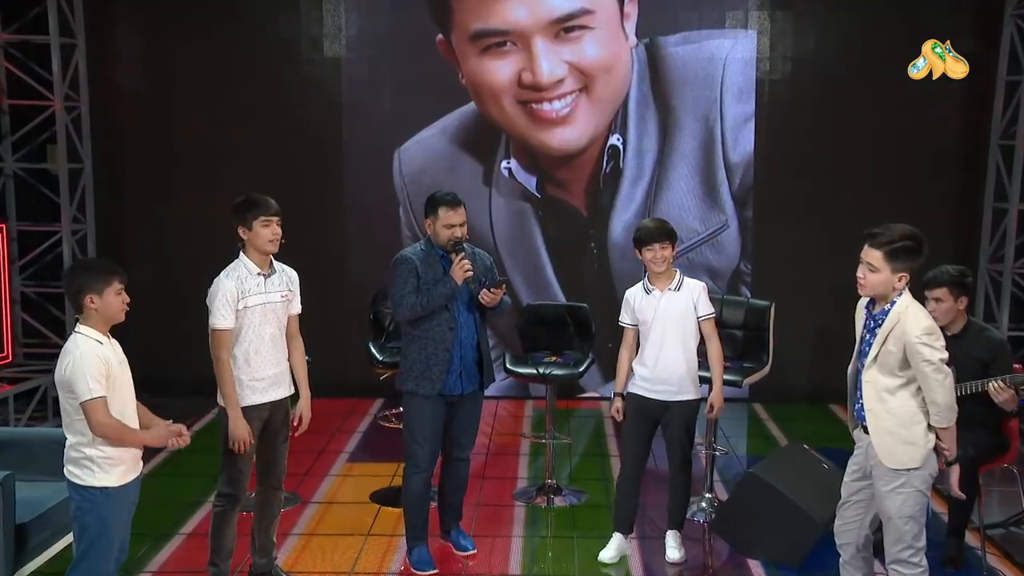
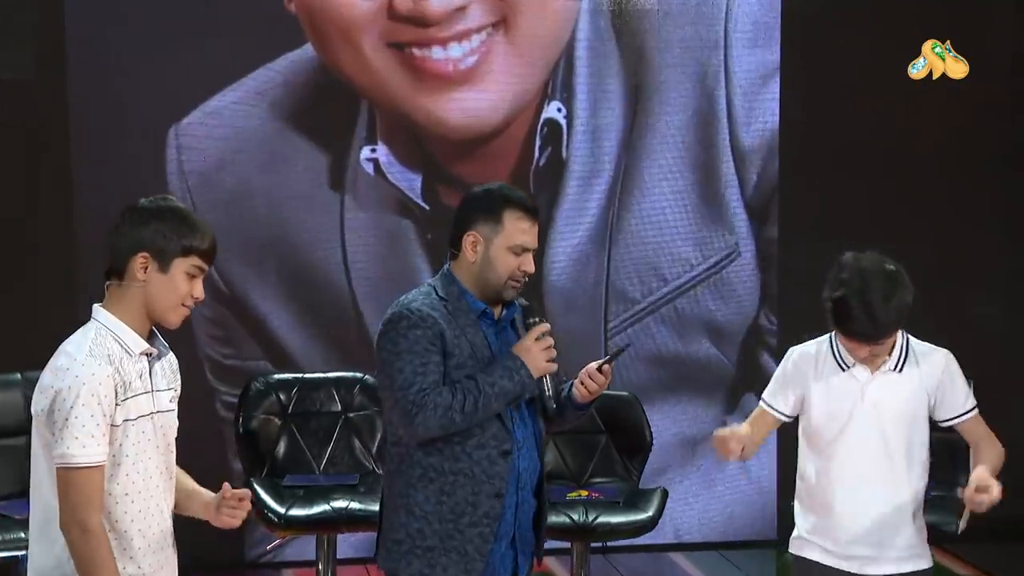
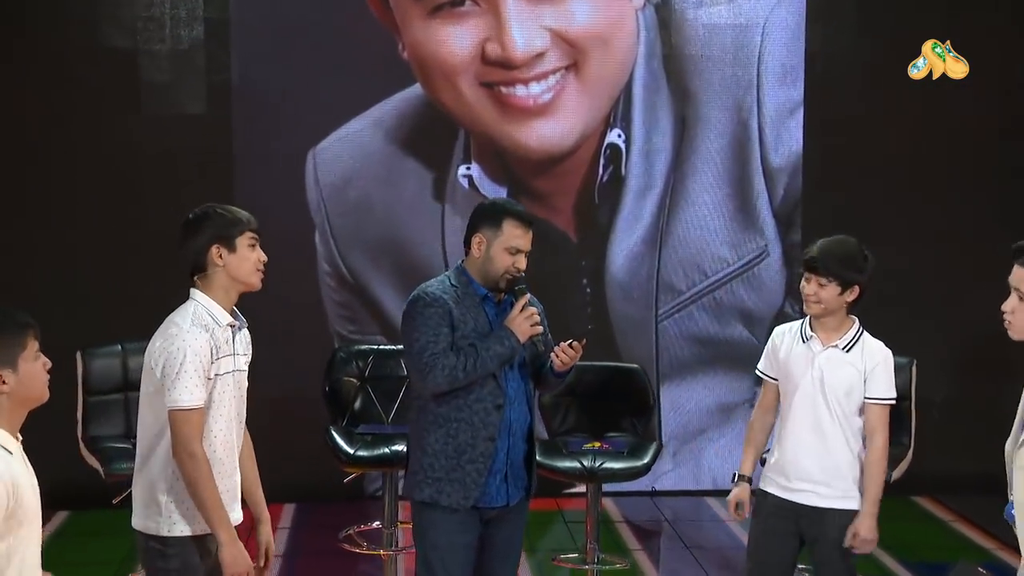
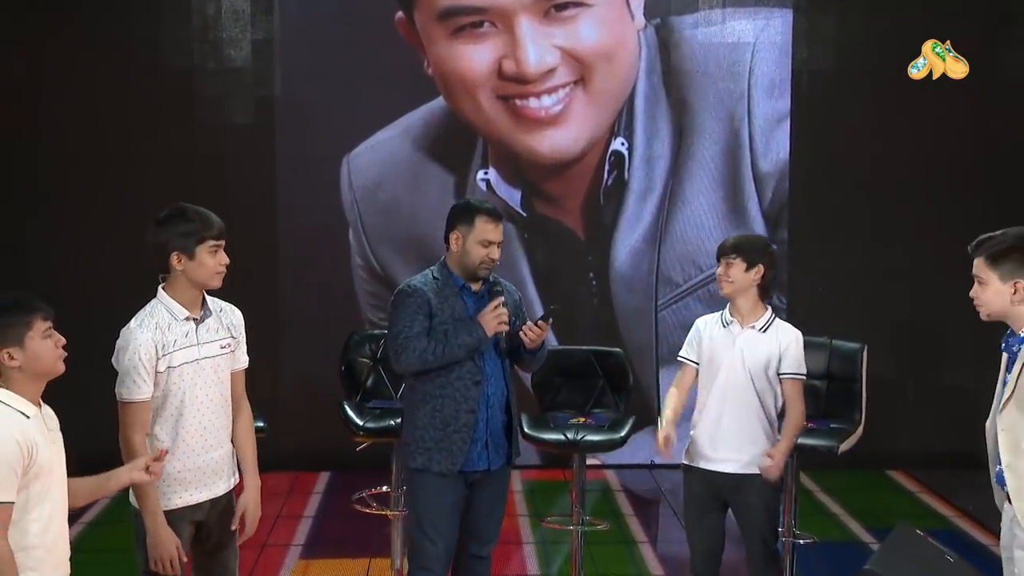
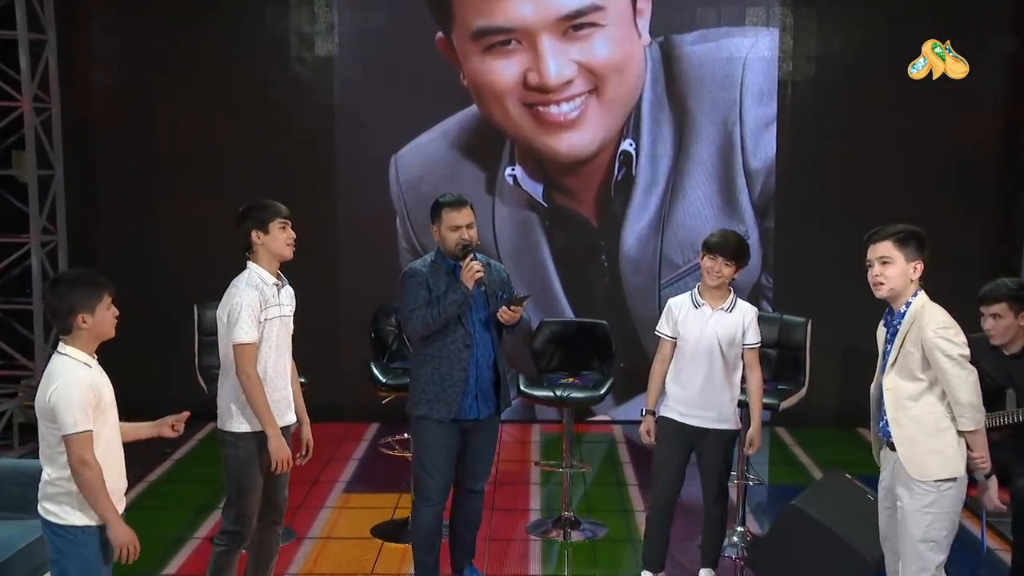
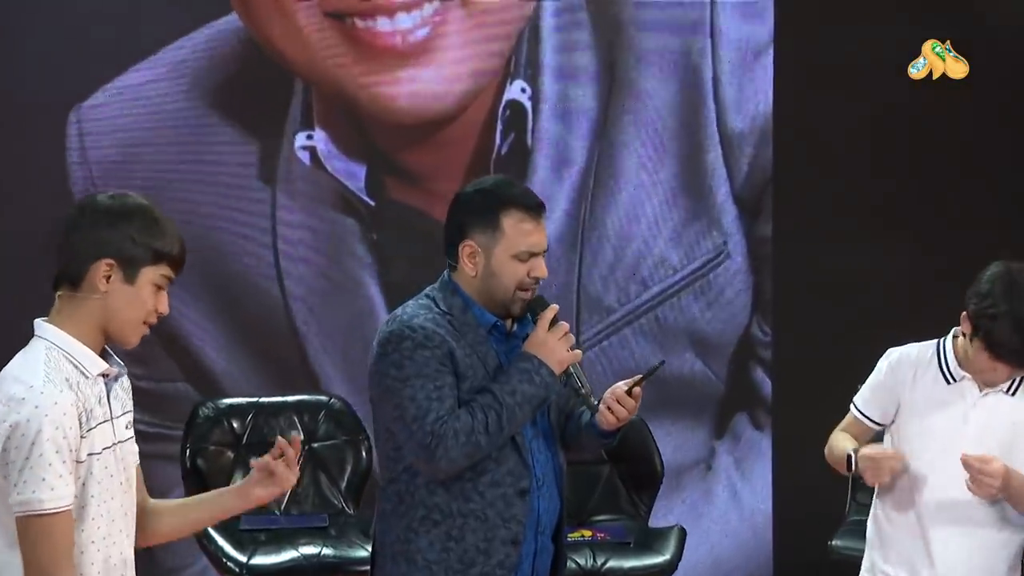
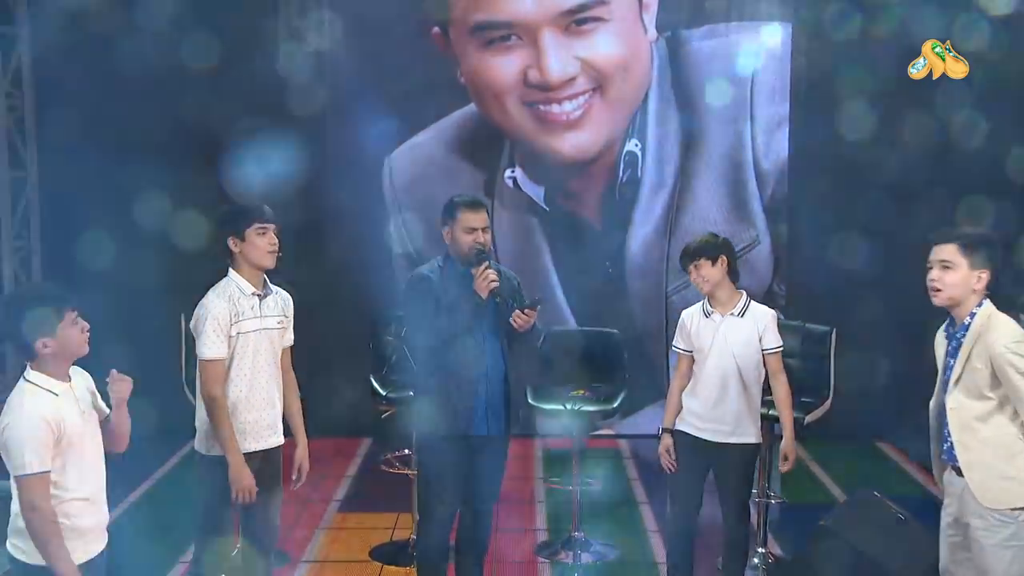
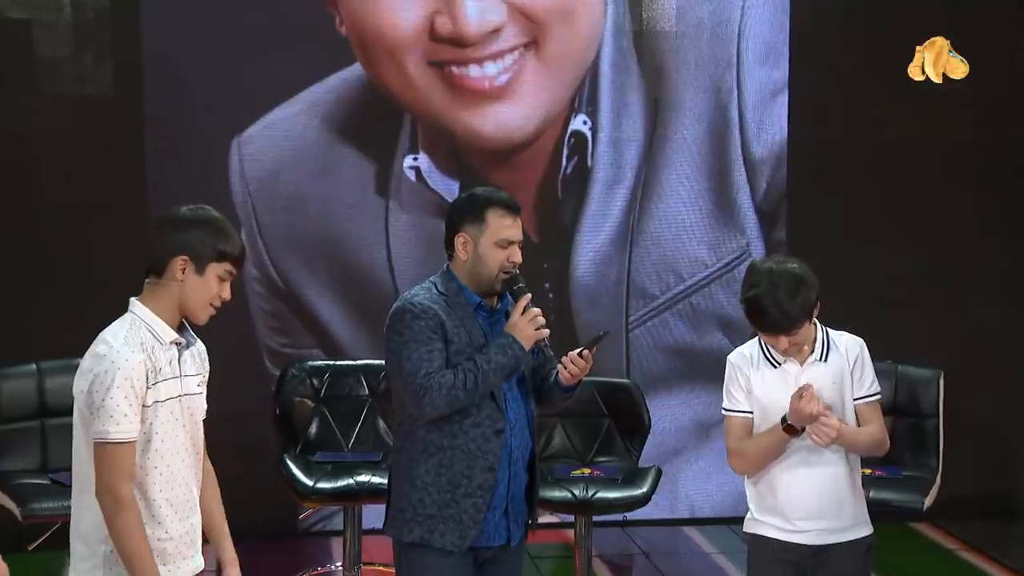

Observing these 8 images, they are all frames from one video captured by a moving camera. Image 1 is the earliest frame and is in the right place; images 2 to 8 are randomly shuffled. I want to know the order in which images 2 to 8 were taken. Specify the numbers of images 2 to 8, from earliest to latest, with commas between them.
5, 7, 4, 3, 8, 2, 6
